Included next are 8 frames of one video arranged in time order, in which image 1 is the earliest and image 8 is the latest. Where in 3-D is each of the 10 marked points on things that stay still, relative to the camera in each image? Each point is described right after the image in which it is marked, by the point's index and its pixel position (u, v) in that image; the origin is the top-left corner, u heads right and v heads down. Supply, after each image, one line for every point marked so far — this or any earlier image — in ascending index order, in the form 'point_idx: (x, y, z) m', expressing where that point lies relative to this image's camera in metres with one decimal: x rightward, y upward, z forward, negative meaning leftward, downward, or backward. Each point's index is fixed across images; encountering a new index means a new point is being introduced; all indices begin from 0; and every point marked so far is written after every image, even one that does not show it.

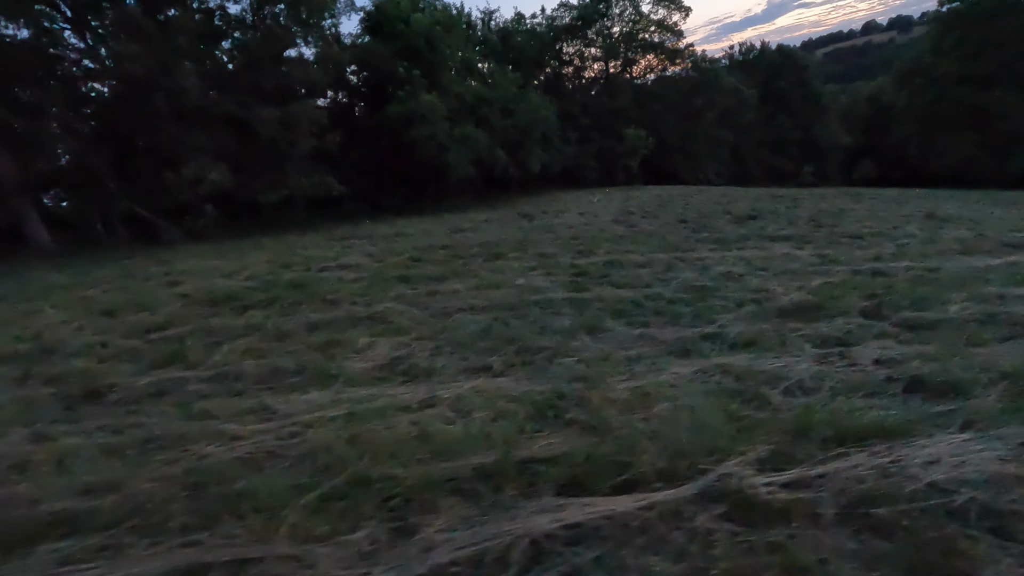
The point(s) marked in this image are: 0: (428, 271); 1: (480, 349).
0: (-1.1, +0.2, +7.3) m
1: (-0.3, -0.5, +4.1) m
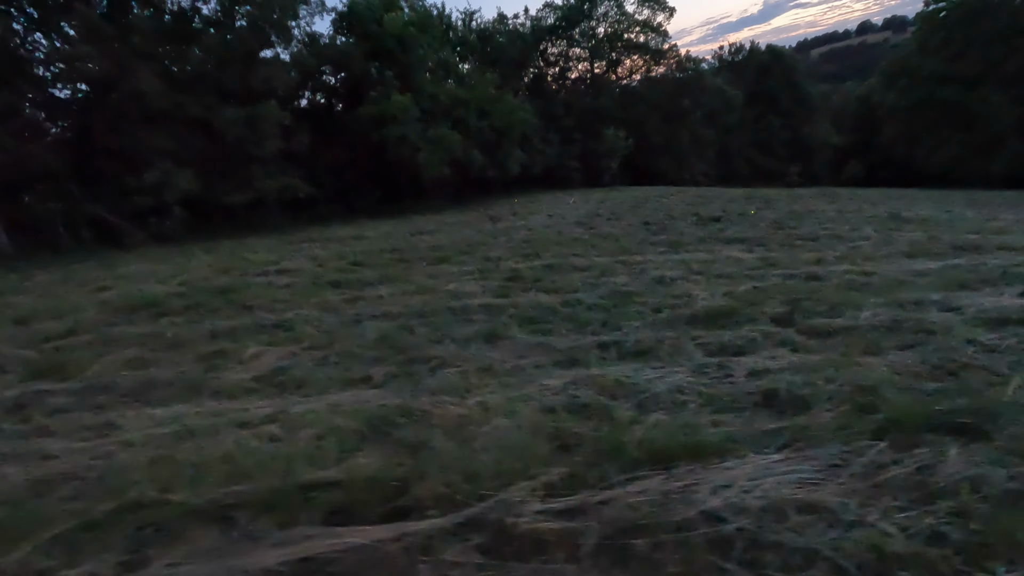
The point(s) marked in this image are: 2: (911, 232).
0: (-2.0, +0.2, +7.2) m
1: (-1.1, -0.5, +4.0) m
2: (+7.5, +1.1, +9.9) m
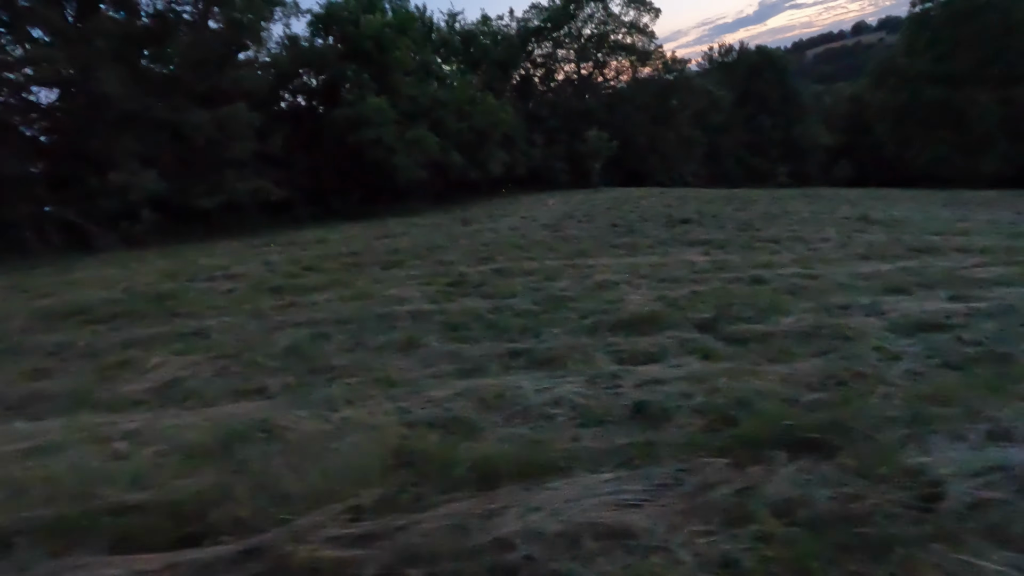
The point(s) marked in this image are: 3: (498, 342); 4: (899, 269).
0: (-2.7, +0.1, +7.1) m
1: (-1.8, -0.6, +3.9) m
2: (+6.8, +1.0, +9.9) m
3: (-0.1, -0.4, +4.3) m
4: (+4.9, +0.2, +6.7) m
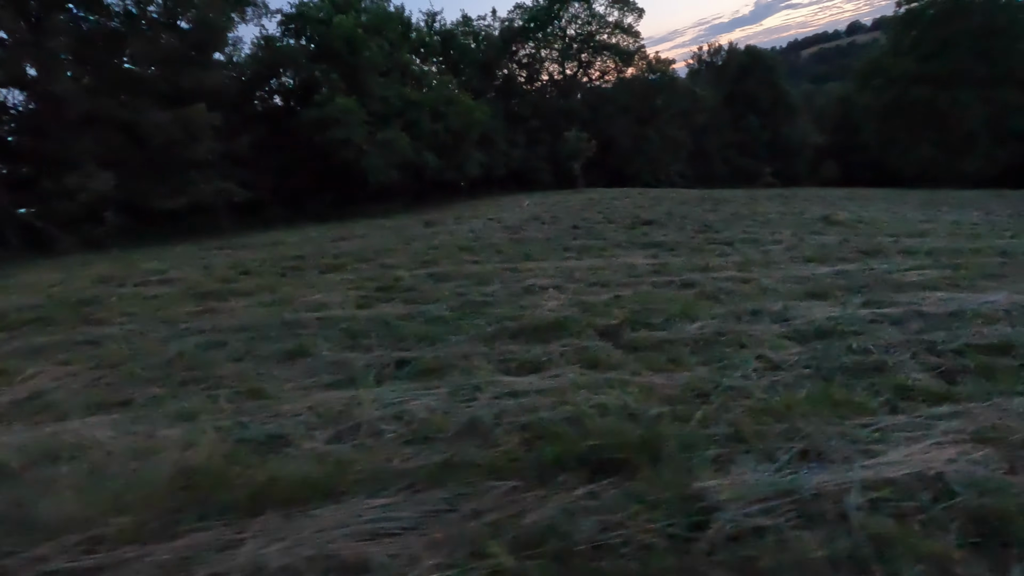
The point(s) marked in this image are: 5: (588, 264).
0: (-3.5, 0.0, +7.0) m
1: (-2.6, -0.6, +3.8) m
2: (+5.9, +1.0, +9.8) m
3: (-1.0, -0.5, +4.2) m
4: (+4.0, +0.2, +6.7) m
5: (+1.1, +0.3, +7.6) m
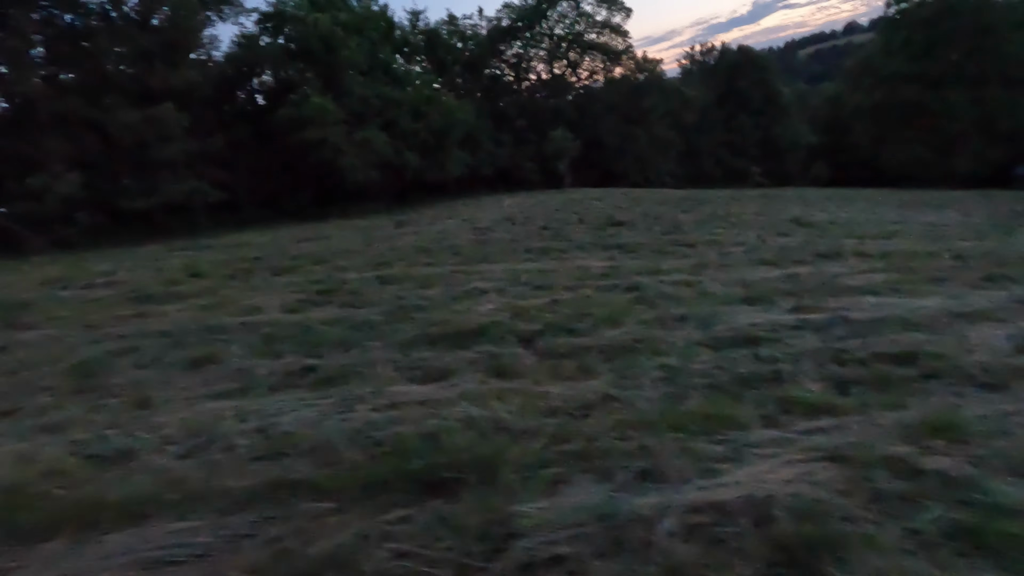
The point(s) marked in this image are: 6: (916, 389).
0: (-4.2, 0.0, +6.9) m
1: (-3.3, -0.7, +3.7) m
2: (+5.2, +0.9, +9.7) m
3: (-1.6, -0.5, +4.1) m
4: (+3.3, +0.1, +6.6) m
5: (+0.4, +0.3, +7.5) m
6: (+2.1, -0.5, +2.9) m
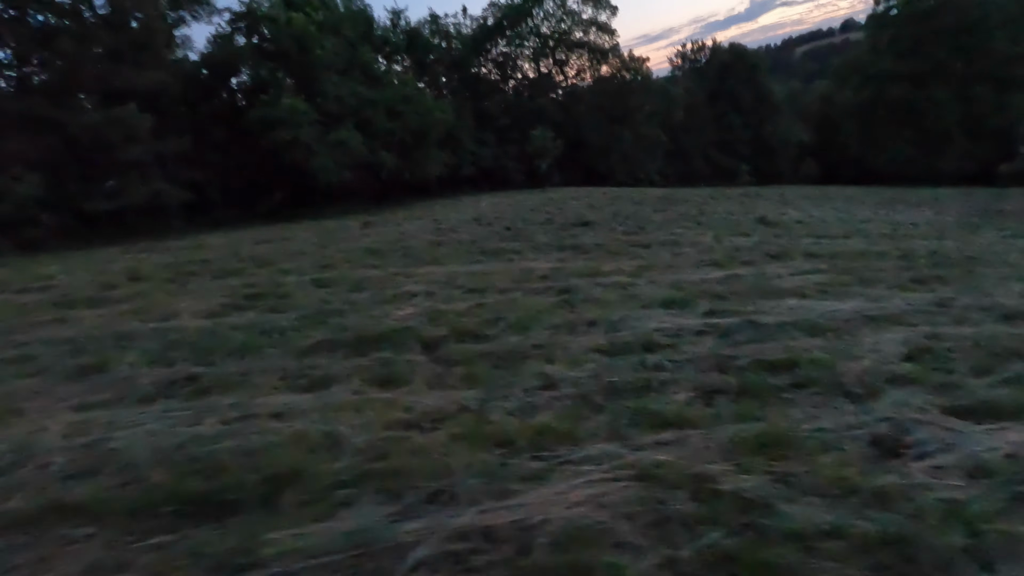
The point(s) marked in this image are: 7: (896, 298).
0: (-5.0, -0.1, +6.8) m
1: (-4.1, -0.7, +3.6) m
2: (+4.4, +0.9, +9.6) m
3: (-2.4, -0.6, +4.0) m
4: (+2.6, +0.1, +6.5) m
5: (-0.4, +0.3, +7.4) m
6: (+1.4, -0.6, +2.8) m
7: (+3.5, -0.1, +4.9) m
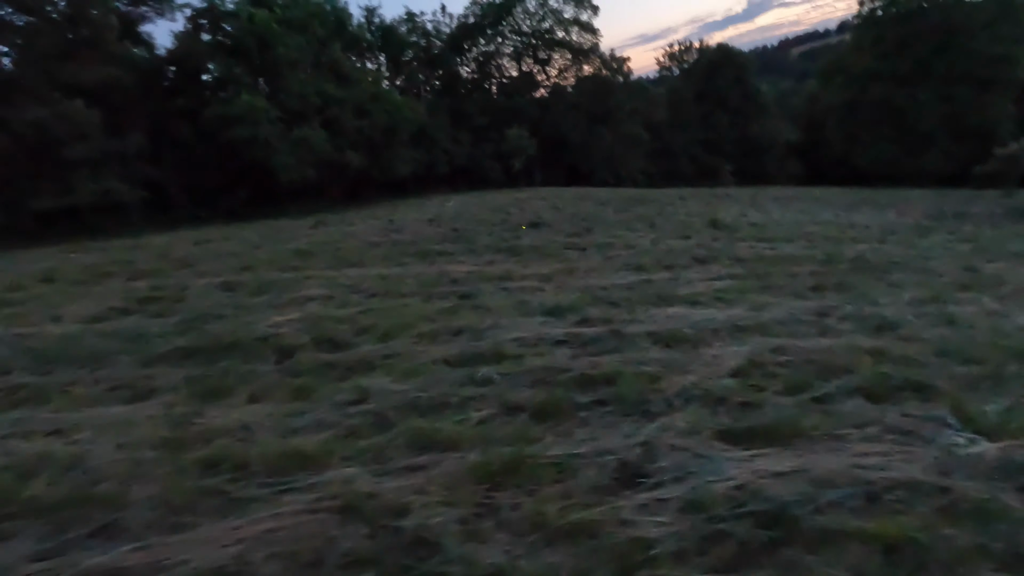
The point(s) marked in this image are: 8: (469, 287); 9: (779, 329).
0: (-6.1, -0.1, +6.6) m
1: (-5.1, -0.8, +3.5) m
2: (+3.3, +0.9, +9.5) m
3: (-3.5, -0.6, +3.9) m
4: (+1.5, +0.1, +6.3) m
5: (-1.5, +0.2, +7.2) m
6: (+0.3, -0.6, +2.7) m
7: (+2.4, -0.2, +4.7) m
8: (-0.5, 0.0, +6.3) m
9: (+2.0, -0.3, +4.0) m
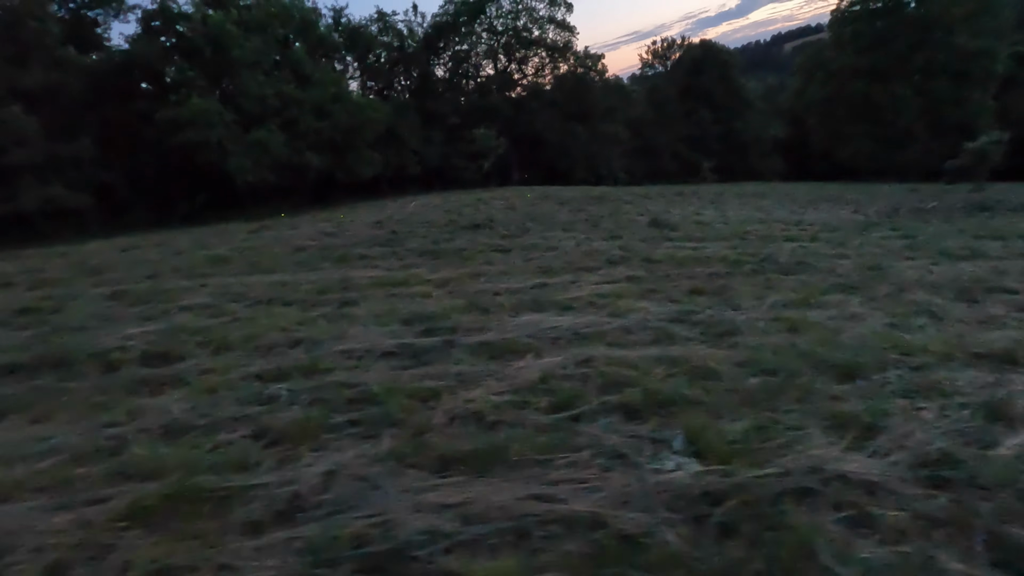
0: (-7.3, -0.2, +6.5) m
1: (-6.4, -0.9, +3.3) m
2: (+2.1, +0.8, +9.4) m
3: (-4.7, -0.7, +3.7) m
4: (+0.2, 0.0, +6.2) m
5: (-2.7, +0.1, +7.1) m
6: (-1.0, -0.7, +2.5) m
7: (+1.1, -0.2, +4.6) m
8: (-1.8, -0.1, +6.2) m
9: (+0.8, -0.4, +3.9) m
